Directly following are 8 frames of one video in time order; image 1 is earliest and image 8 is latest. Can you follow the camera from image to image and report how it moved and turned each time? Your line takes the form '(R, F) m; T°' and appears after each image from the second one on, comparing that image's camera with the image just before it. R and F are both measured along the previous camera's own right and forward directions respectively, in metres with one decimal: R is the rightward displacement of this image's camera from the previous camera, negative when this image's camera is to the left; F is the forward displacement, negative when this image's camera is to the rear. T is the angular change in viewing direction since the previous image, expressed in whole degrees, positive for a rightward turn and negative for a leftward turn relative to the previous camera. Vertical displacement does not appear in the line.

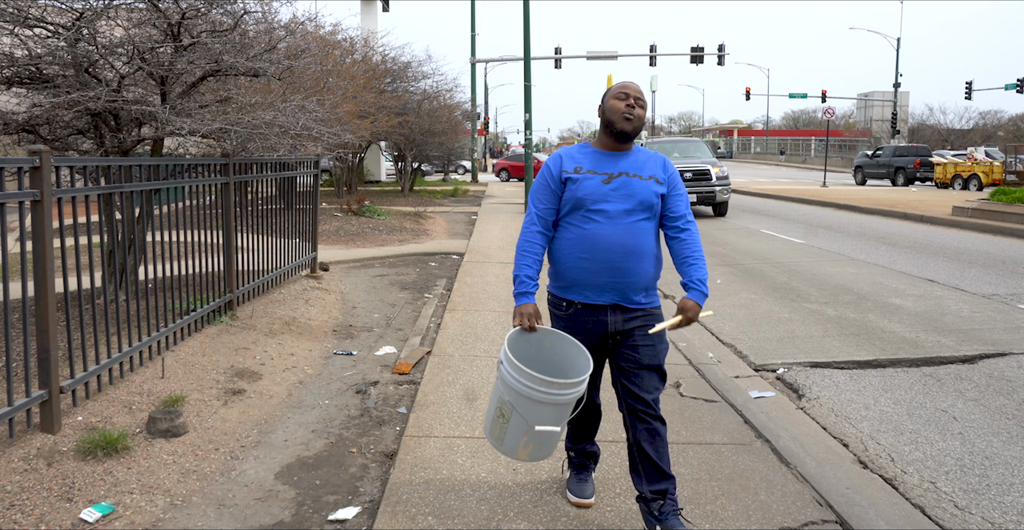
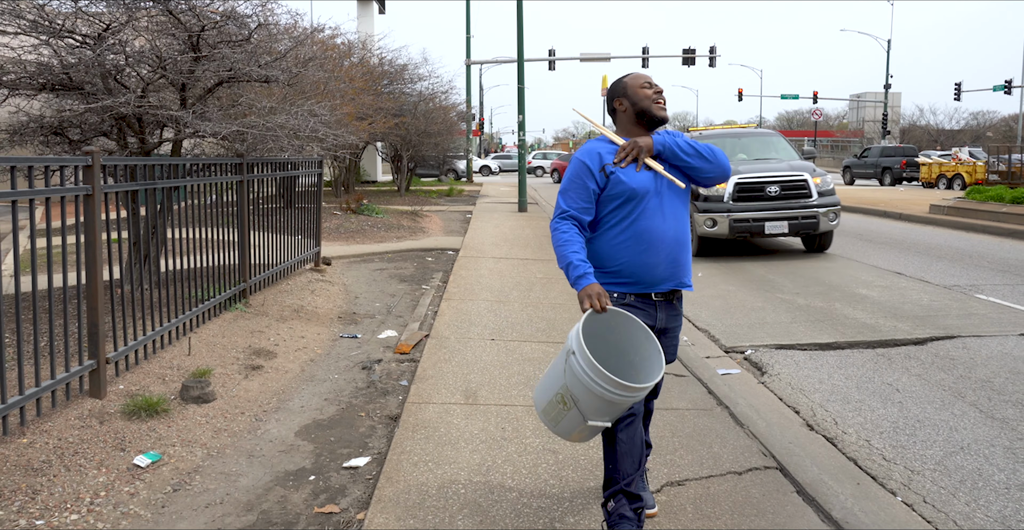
(0.0, -0.6) m; 0°
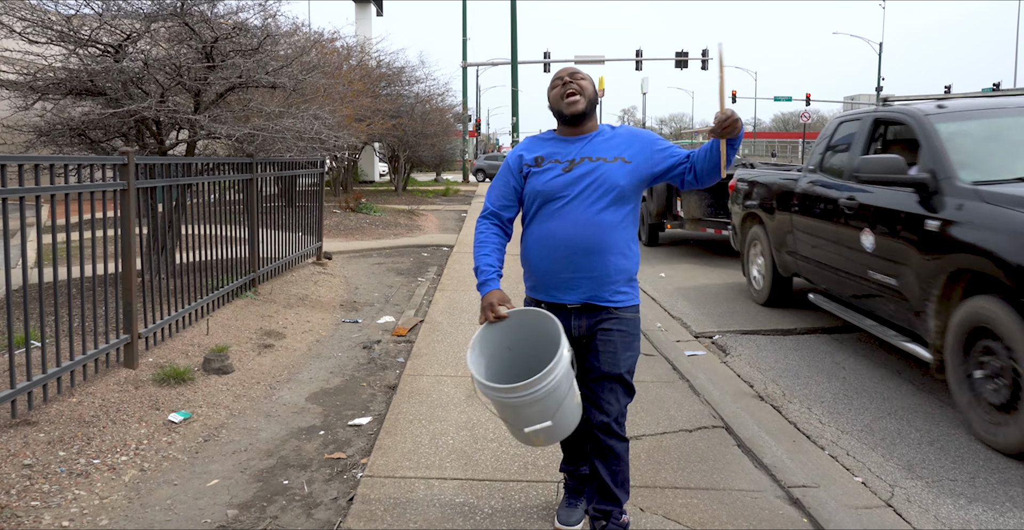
(+0.1, -0.6) m; 0°
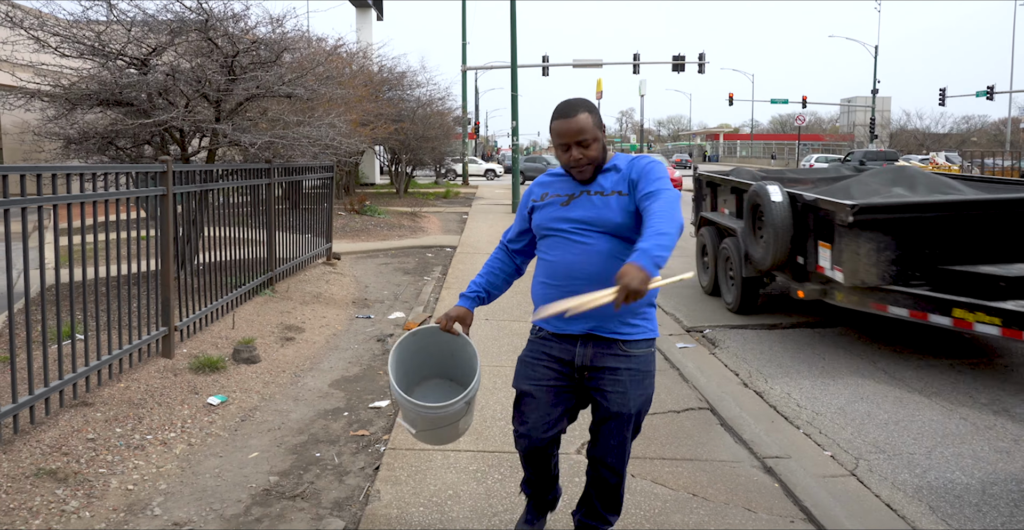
(0.0, -0.5) m; 0°
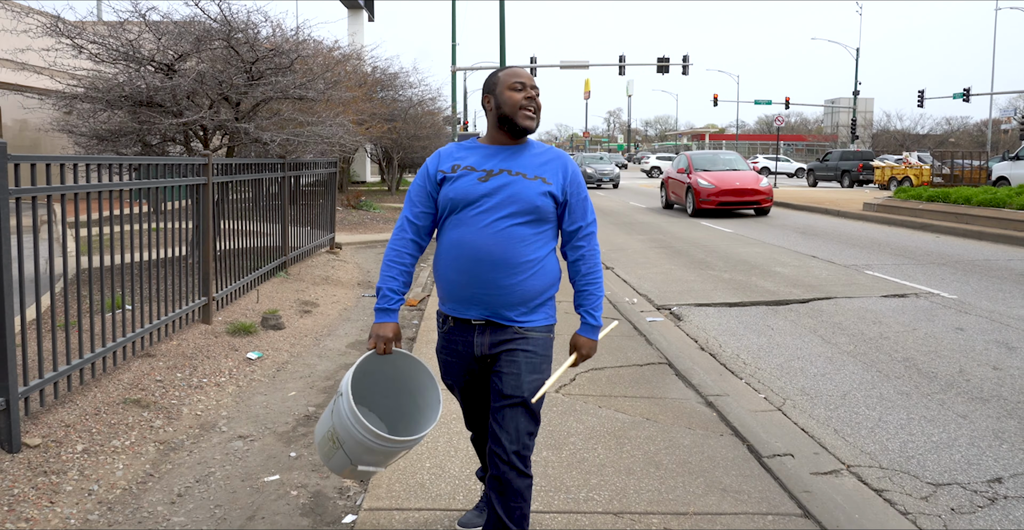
(0.0, -0.9) m; +1°
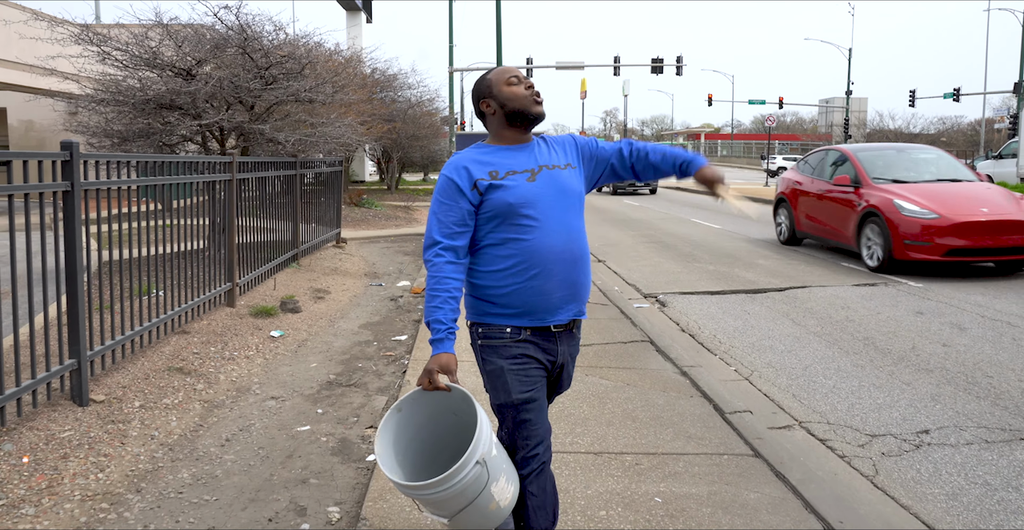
(0.0, -0.6) m; 0°
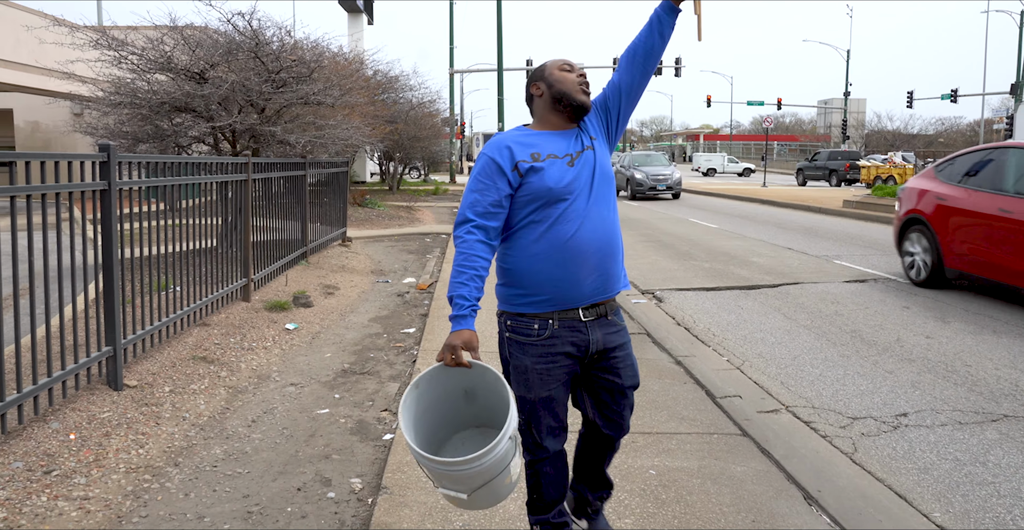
(0.0, -0.3) m; 0°
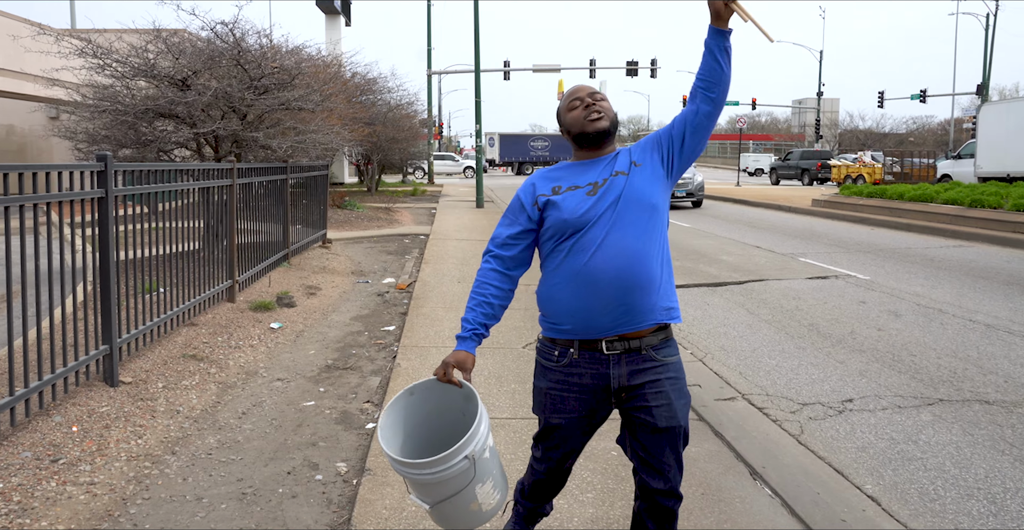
(0.0, -0.3) m; +2°
